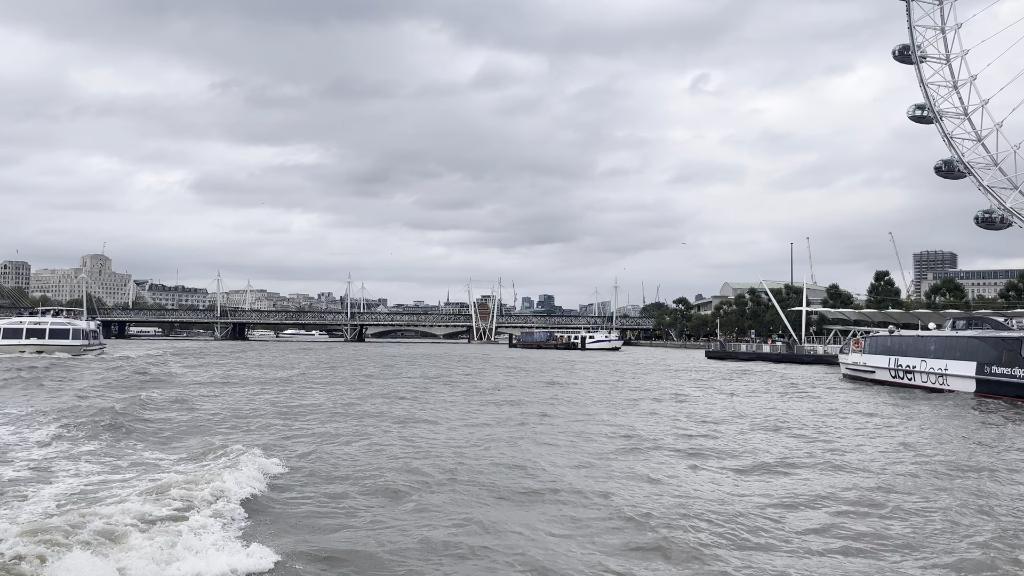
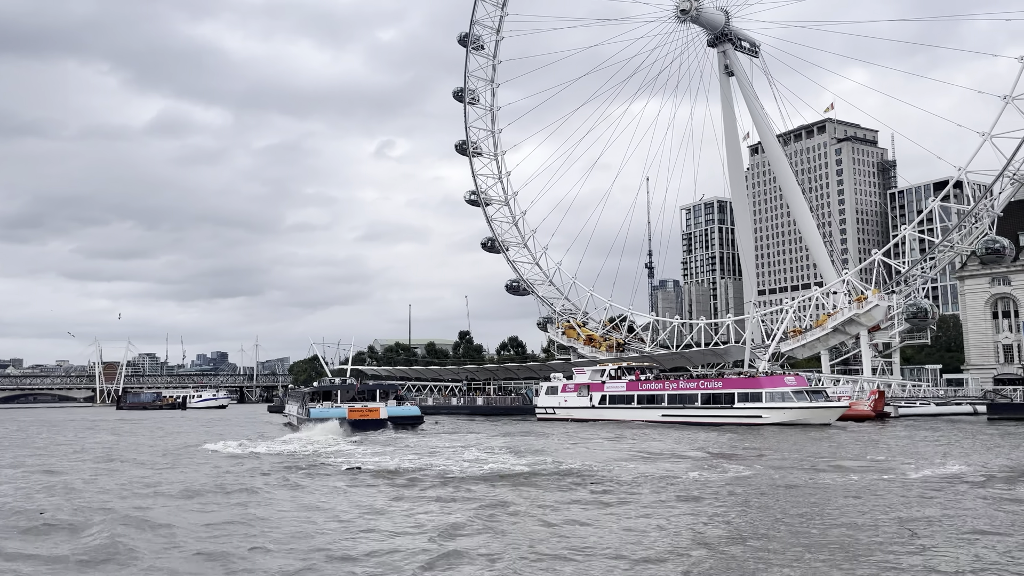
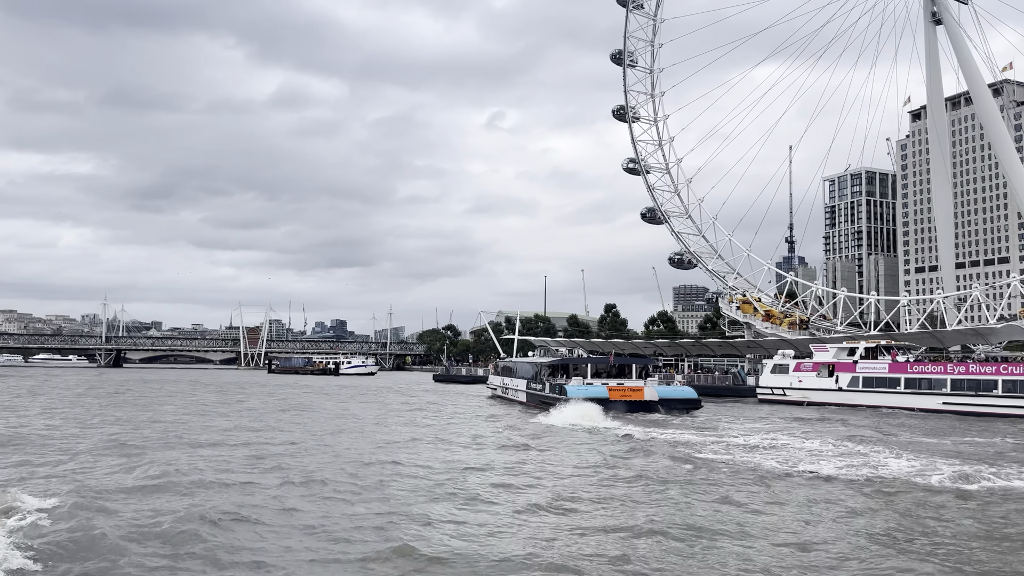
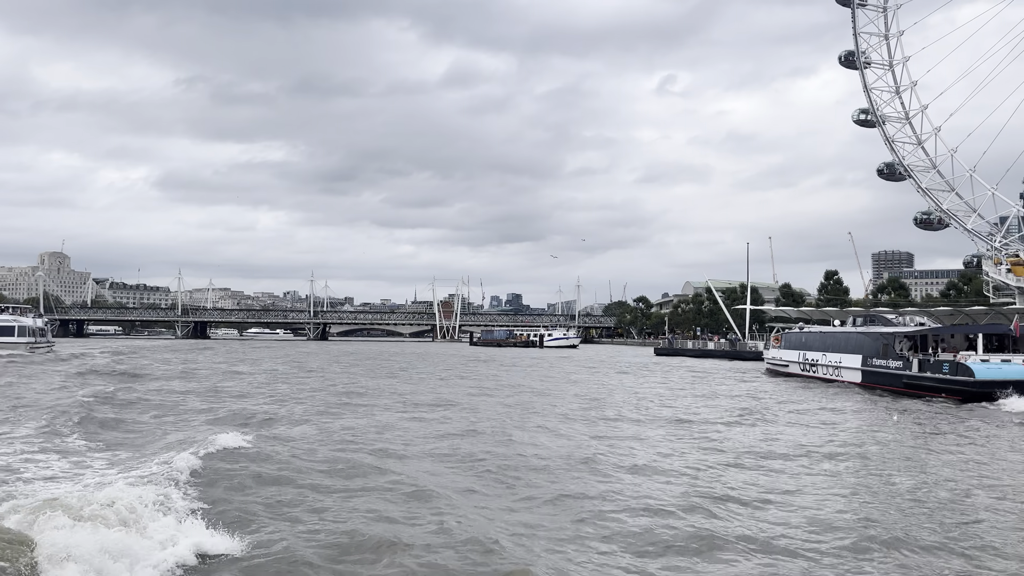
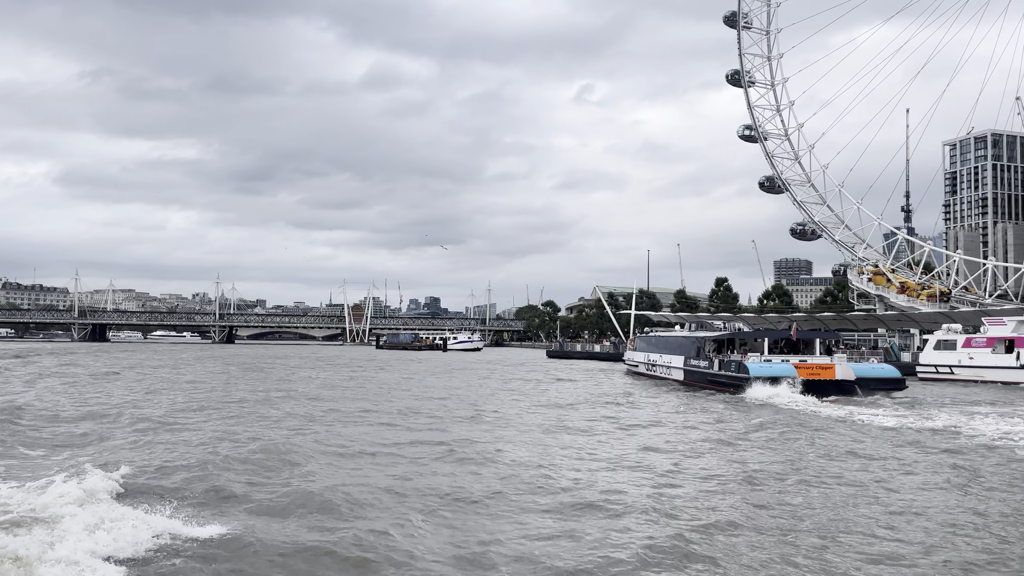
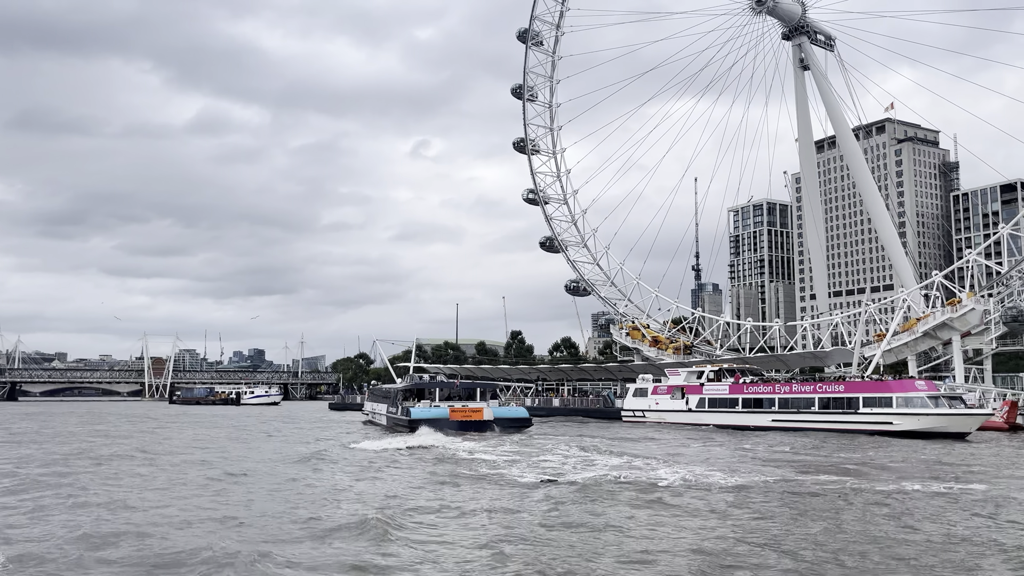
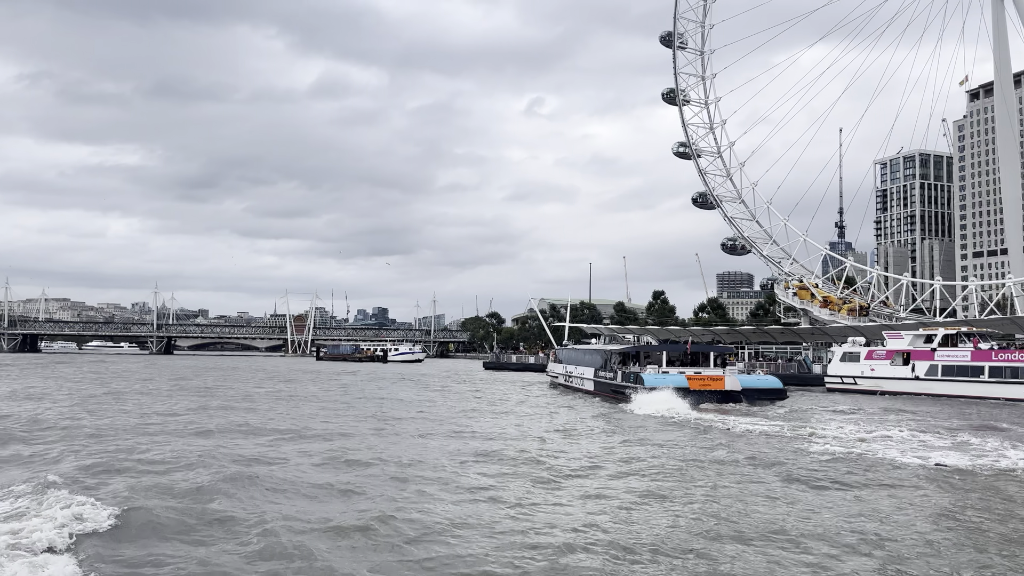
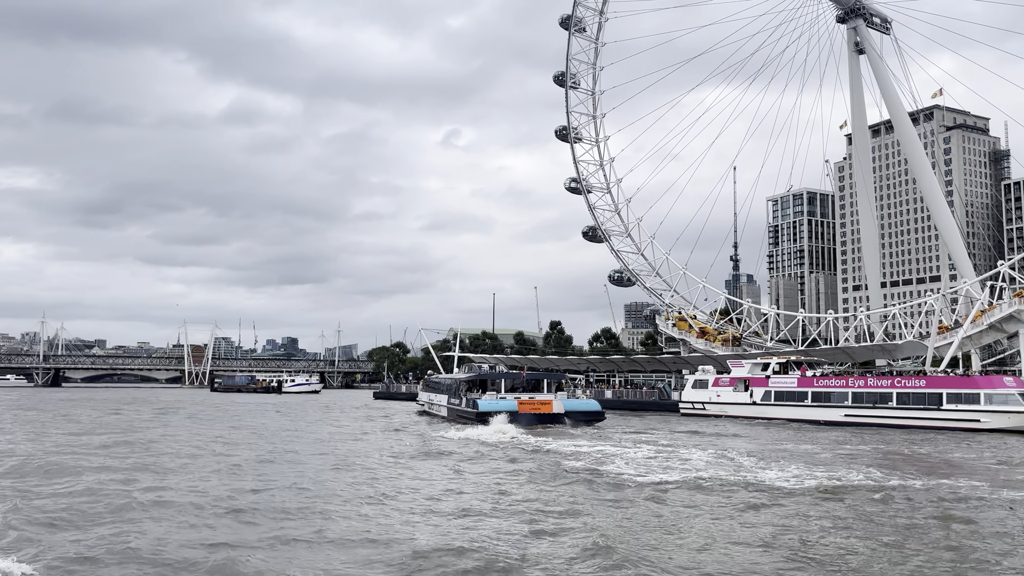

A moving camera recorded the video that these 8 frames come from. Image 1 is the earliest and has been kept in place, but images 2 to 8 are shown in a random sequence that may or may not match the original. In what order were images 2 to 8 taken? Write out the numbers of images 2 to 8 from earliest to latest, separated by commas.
4, 5, 7, 3, 8, 6, 2
